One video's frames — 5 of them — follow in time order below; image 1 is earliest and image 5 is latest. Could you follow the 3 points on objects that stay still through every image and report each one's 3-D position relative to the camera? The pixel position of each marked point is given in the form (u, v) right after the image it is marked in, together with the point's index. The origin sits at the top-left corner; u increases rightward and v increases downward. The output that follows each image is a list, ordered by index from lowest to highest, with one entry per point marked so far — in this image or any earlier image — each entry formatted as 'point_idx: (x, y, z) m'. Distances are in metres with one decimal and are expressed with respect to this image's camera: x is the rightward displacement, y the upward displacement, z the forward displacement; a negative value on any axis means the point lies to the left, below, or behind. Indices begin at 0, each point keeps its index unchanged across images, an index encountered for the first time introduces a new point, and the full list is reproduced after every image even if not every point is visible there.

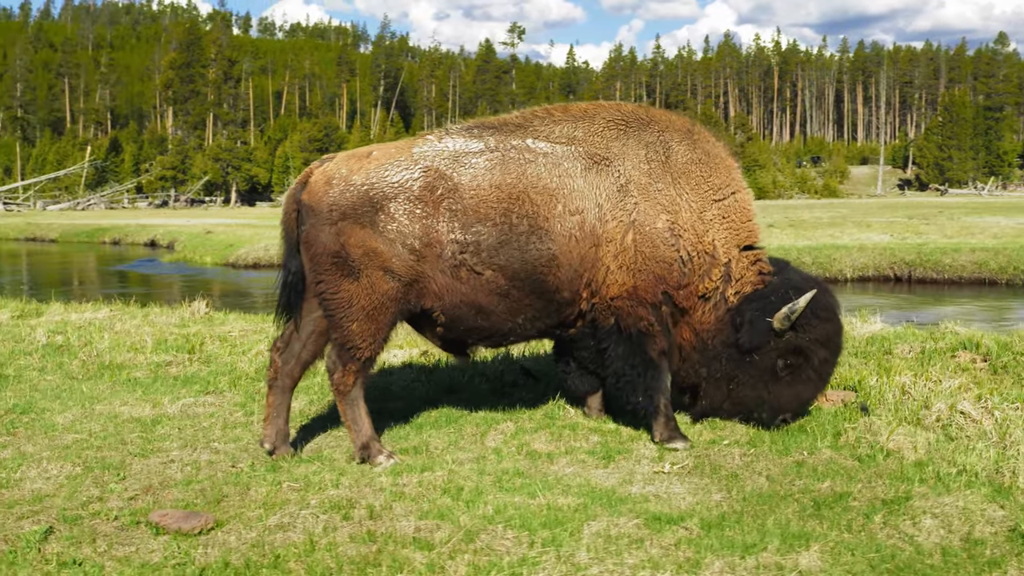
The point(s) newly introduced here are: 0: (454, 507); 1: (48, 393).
0: (-0.2, -0.8, +4.6) m
1: (-2.5, -0.6, +7.0) m
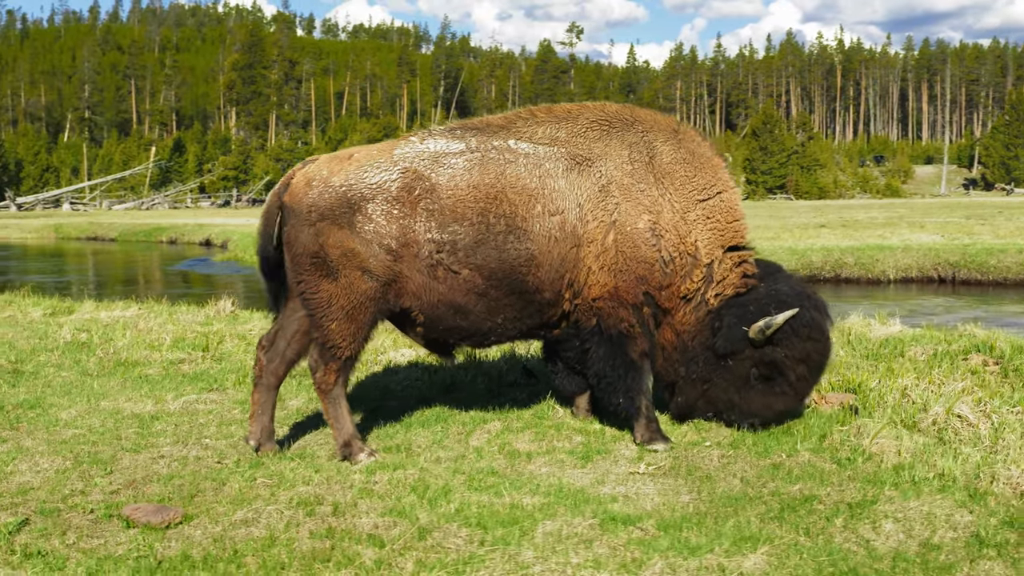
0: (-0.4, -0.8, +4.7) m
1: (-2.5, -0.6, +7.2) m
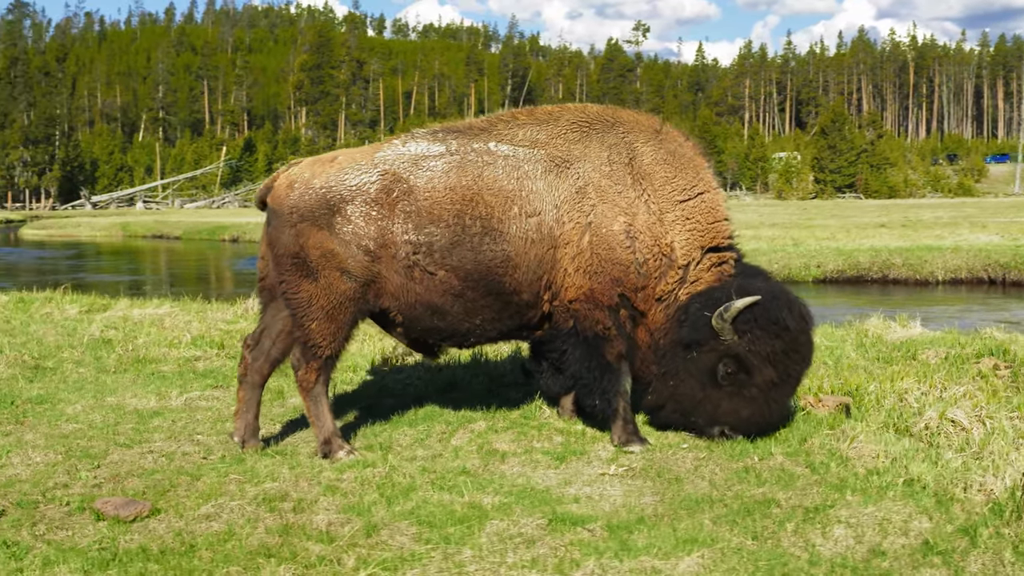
0: (-0.5, -0.8, +4.8) m
1: (-2.5, -0.6, +7.4) m
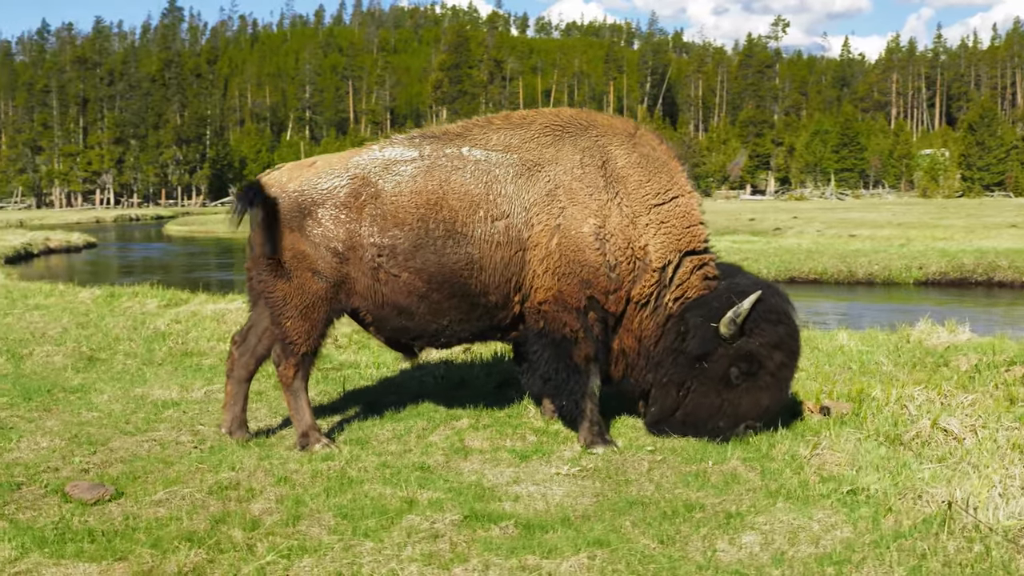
0: (-0.8, -0.8, +5.0) m
1: (-2.4, -0.5, +7.9) m
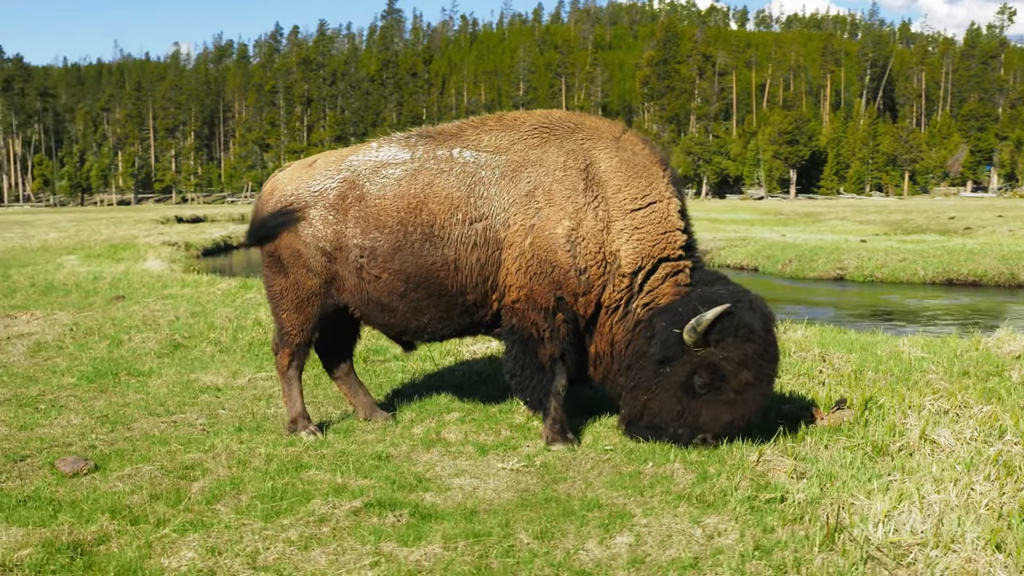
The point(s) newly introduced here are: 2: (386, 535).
0: (-1.1, -0.8, +5.3) m
1: (-2.1, -0.5, +8.5) m
2: (-0.4, -0.9, +4.5) m
